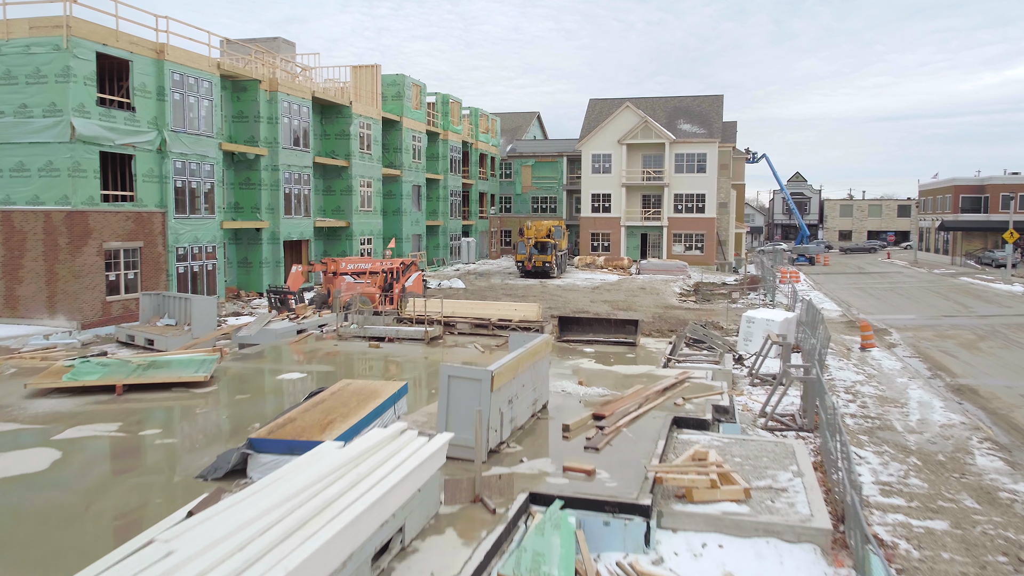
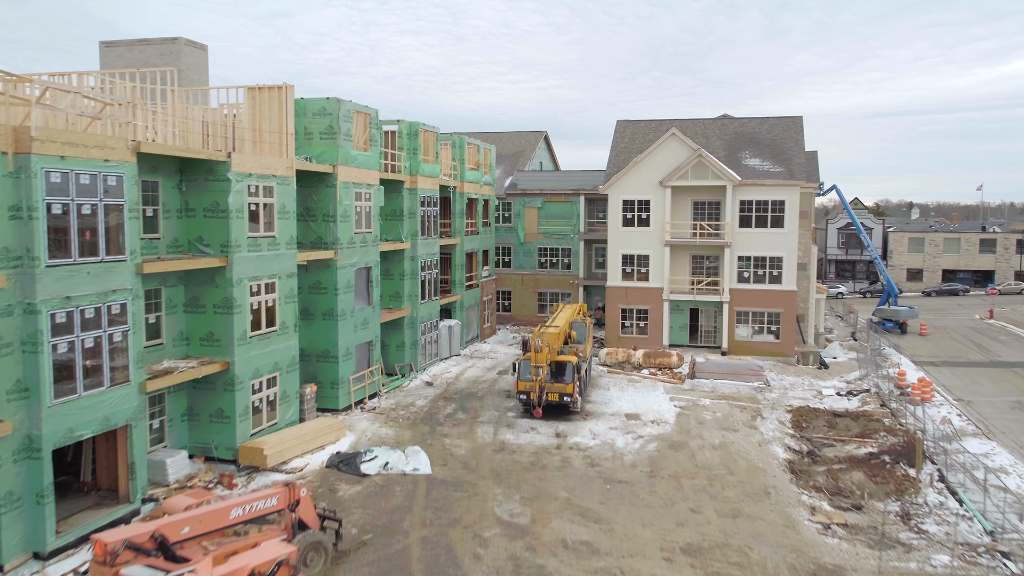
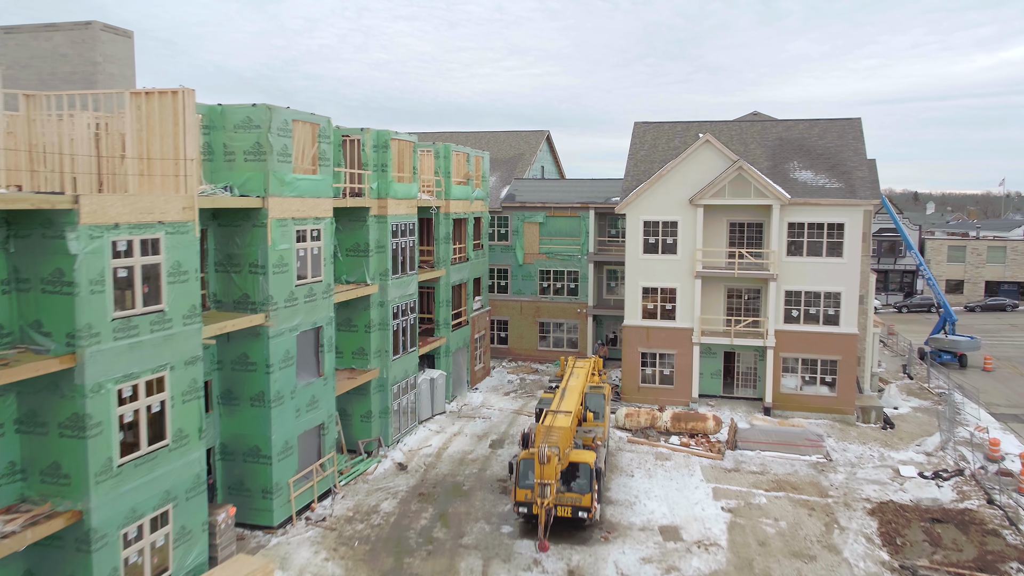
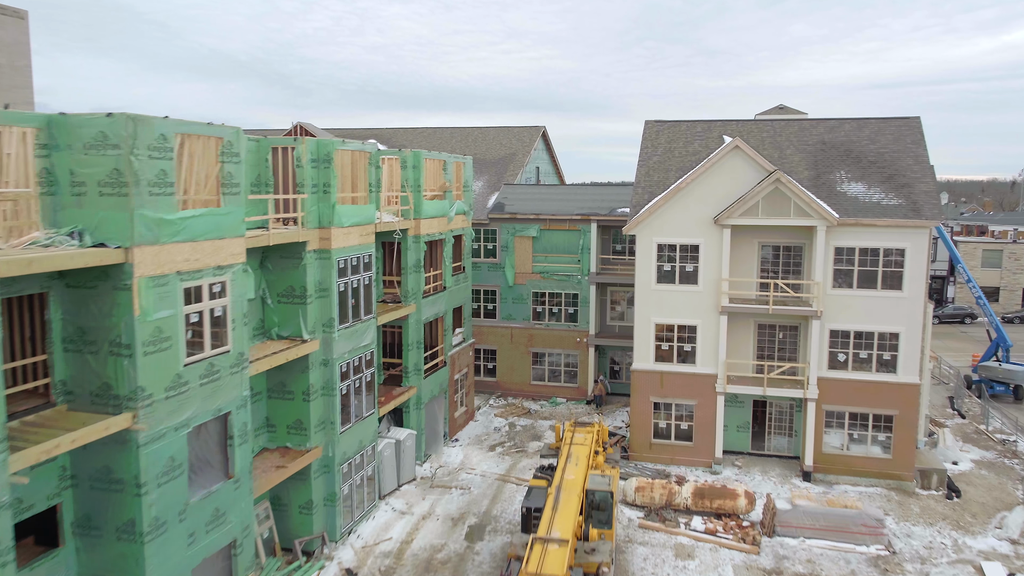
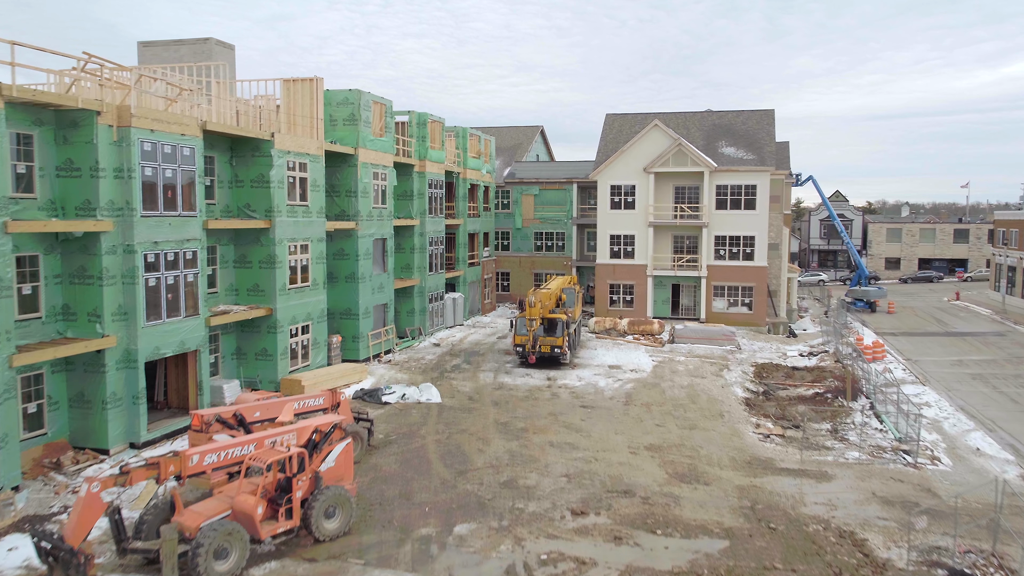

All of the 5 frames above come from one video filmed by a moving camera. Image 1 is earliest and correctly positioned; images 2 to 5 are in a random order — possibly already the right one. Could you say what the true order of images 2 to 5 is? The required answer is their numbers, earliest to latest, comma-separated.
5, 2, 3, 4
